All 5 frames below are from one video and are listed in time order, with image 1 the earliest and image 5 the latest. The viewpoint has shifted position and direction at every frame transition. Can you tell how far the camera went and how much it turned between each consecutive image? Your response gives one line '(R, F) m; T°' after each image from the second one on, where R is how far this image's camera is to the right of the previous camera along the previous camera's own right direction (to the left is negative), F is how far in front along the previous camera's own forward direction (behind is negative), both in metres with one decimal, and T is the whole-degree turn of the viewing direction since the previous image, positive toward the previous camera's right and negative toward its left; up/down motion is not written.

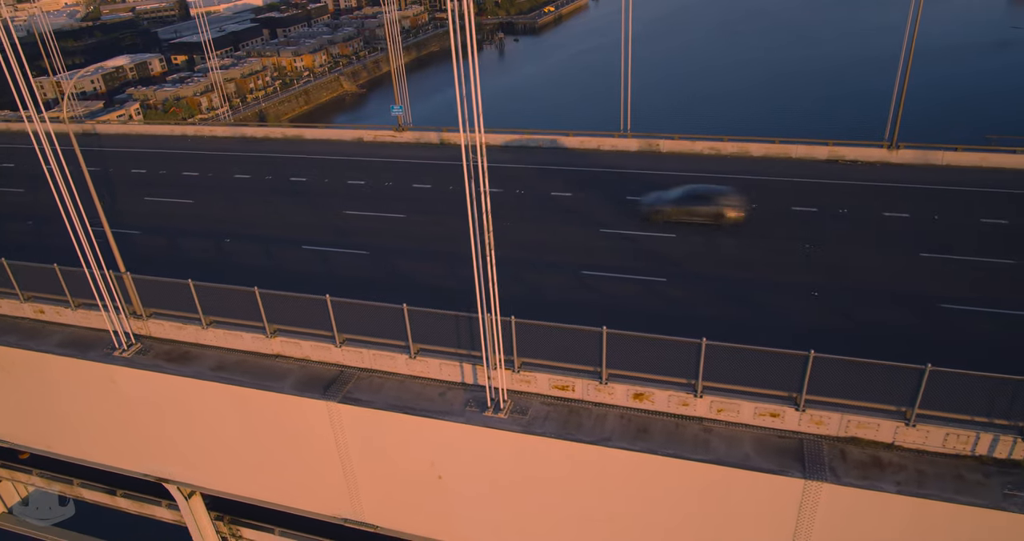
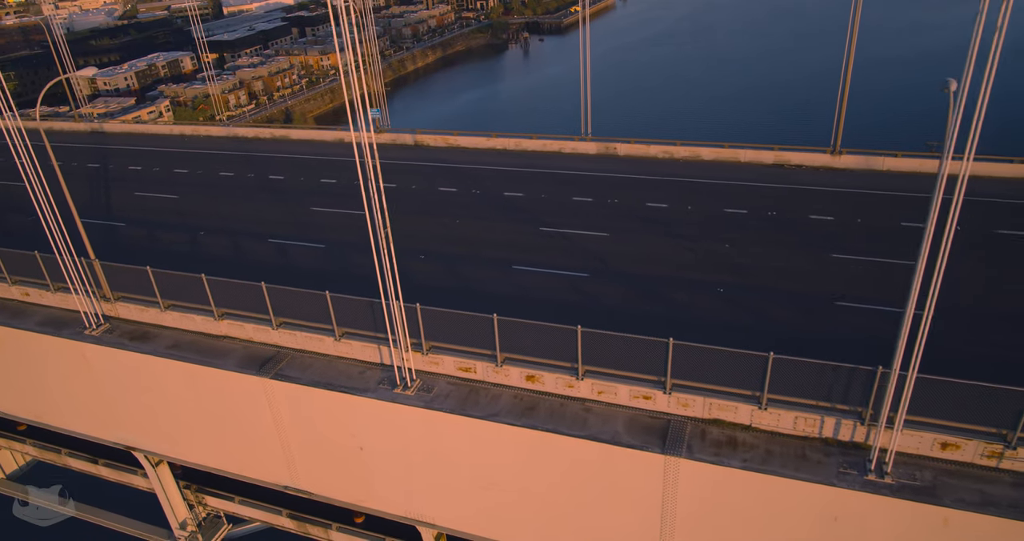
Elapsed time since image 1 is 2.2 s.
(+2.7, -1.4) m; -2°
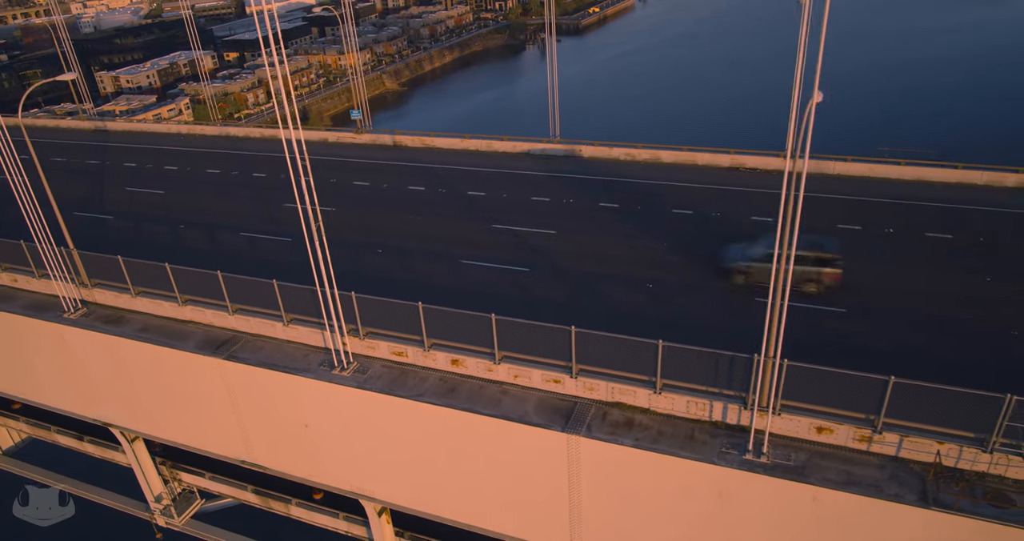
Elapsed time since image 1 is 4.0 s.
(+2.2, -1.2) m; -2°
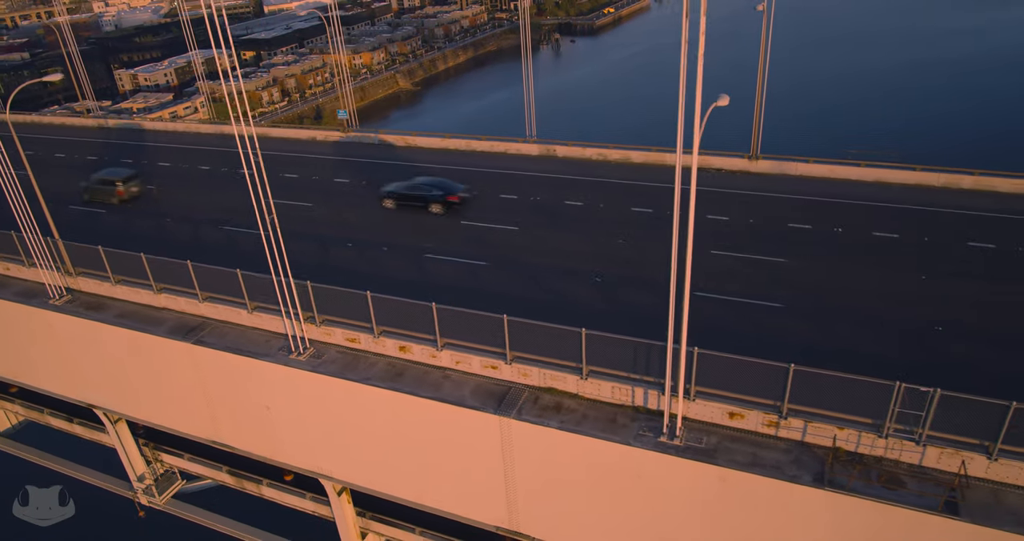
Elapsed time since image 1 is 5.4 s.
(+1.8, -0.9) m; -1°
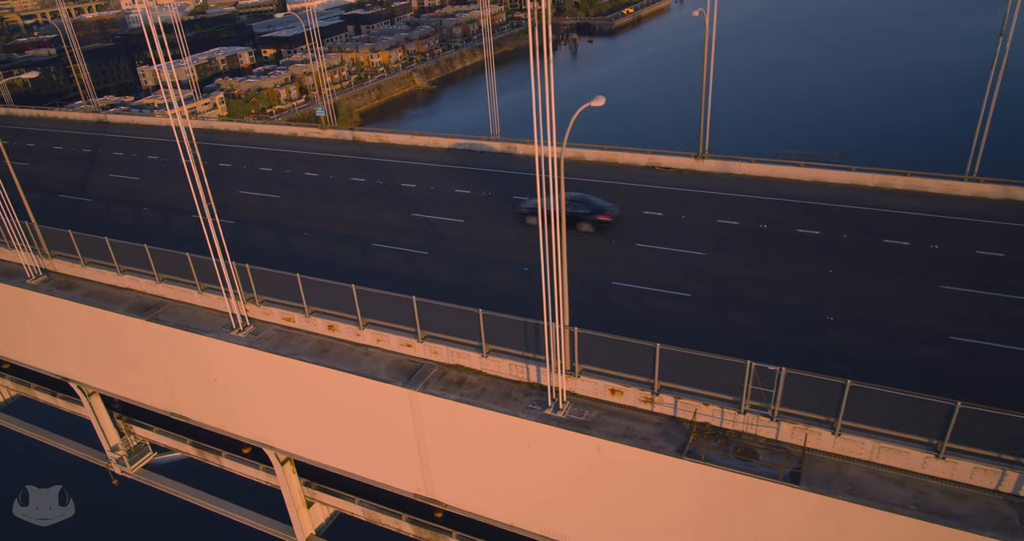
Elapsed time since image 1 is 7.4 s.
(+2.8, -1.3) m; -2°
